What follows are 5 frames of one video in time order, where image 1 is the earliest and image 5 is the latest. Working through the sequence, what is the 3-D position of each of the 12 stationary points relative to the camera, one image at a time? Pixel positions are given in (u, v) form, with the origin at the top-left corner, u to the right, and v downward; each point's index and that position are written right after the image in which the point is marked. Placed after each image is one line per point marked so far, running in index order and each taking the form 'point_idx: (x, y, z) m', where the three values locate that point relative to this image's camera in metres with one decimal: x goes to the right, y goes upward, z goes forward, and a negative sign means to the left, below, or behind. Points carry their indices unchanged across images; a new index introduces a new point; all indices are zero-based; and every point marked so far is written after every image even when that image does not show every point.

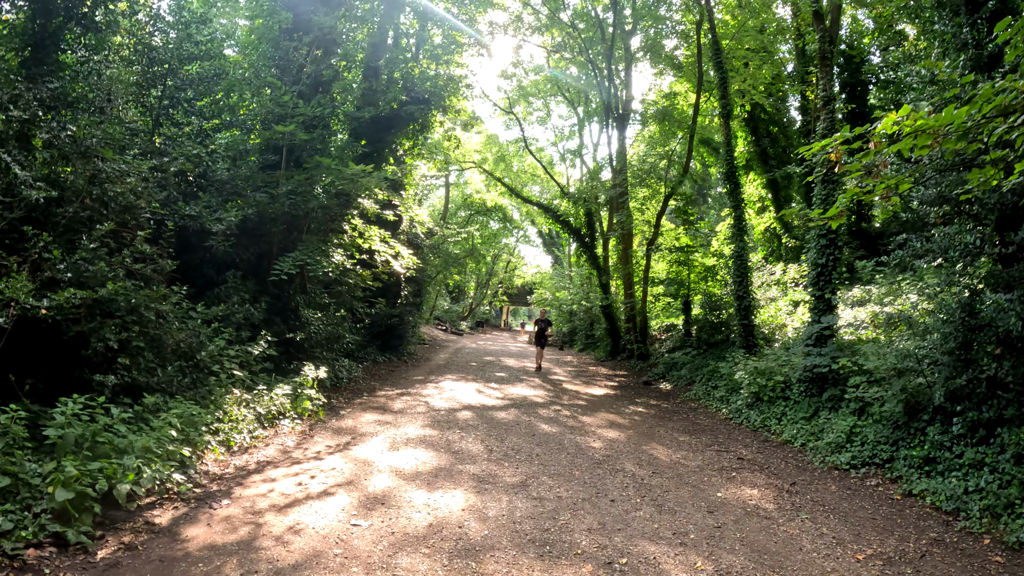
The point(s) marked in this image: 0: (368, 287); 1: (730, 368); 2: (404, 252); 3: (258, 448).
0: (-1.8, 0.0, +11.0) m
1: (+3.0, -1.1, +12.3) m
2: (-1.2, +0.4, +9.7) m
3: (-1.7, -1.1, +5.9) m
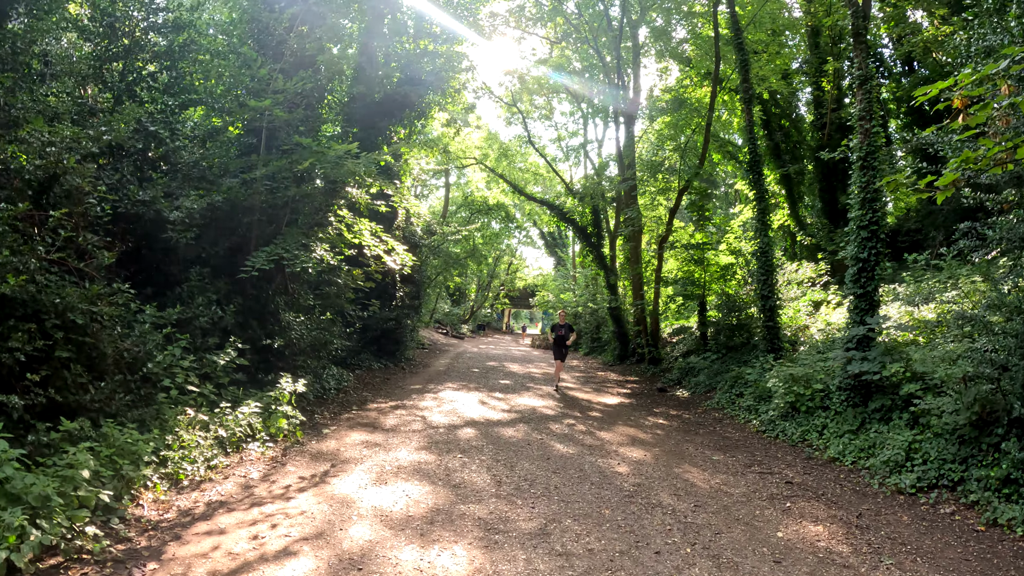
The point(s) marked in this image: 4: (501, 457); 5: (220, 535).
0: (-1.7, 0.0, +10.0) m
1: (+3.1, -1.1, +11.2) m
2: (-1.1, +0.4, +8.6) m
3: (-1.6, -1.1, +4.8) m
4: (-0.1, -1.1, +5.8) m
5: (-1.2, -1.0, +3.8) m
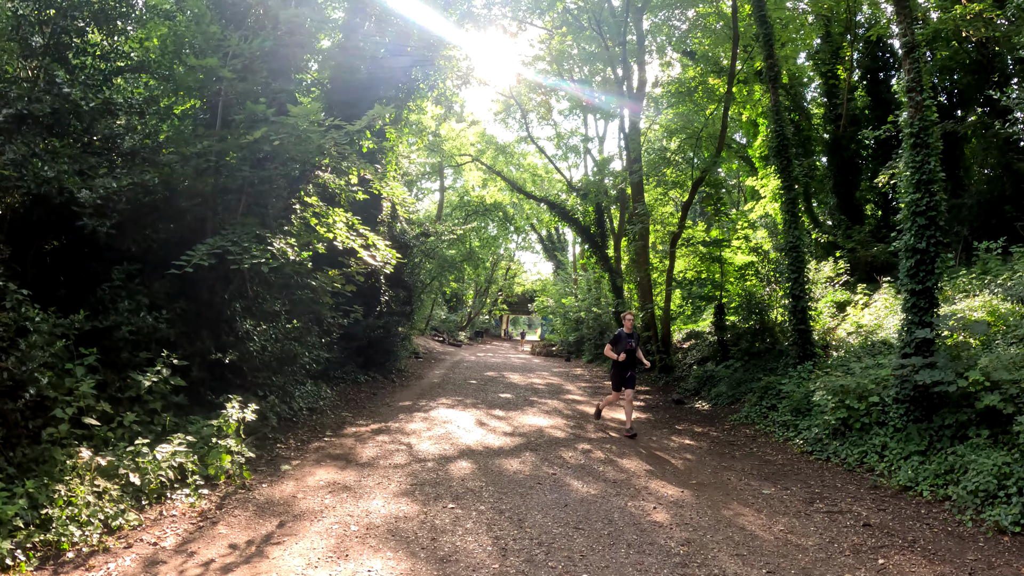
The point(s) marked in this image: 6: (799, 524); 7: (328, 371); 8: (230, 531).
0: (-1.7, 0.0, +8.6) m
1: (+3.1, -1.1, +9.9) m
2: (-1.1, +0.4, +7.3) m
3: (-1.6, -1.0, +3.5) m
4: (0.0, -1.1, +4.4) m
5: (-1.2, -1.0, +2.5) m
6: (+1.6, -1.3, +5.1) m
7: (-2.1, -1.0, +10.5) m
8: (-1.3, -1.1, +4.0) m
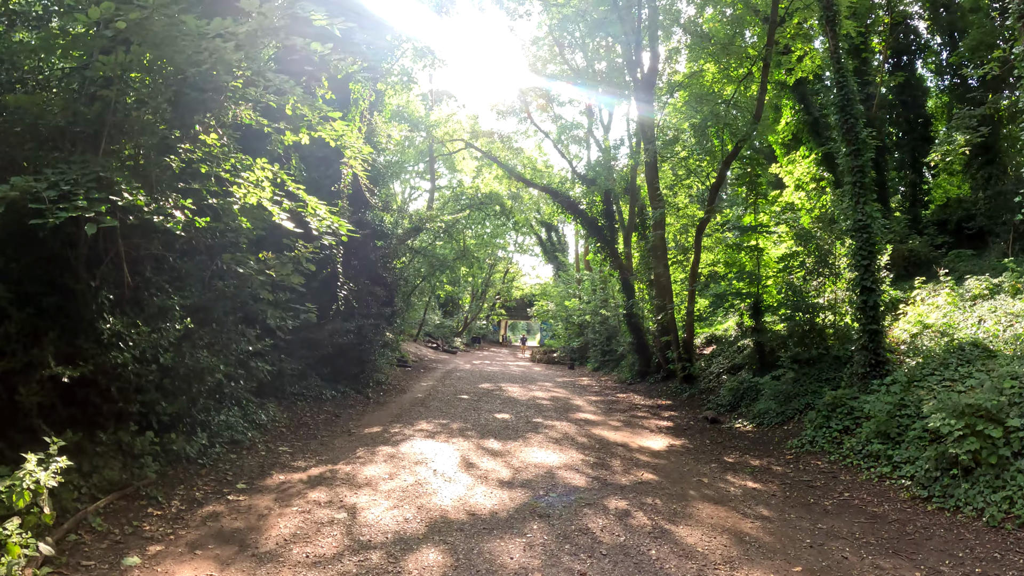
0: (-1.7, 0.0, +6.4) m
1: (+3.1, -1.0, +7.7) m
2: (-1.1, +0.4, +5.1) m
3: (-1.6, -0.9, +1.3) m
4: (0.0, -1.0, +2.2) m
5: (-1.2, -0.9, +0.3) m
6: (+1.6, -1.2, +2.9) m
7: (-2.2, -0.9, +8.3) m
8: (-1.3, -1.0, +1.8) m
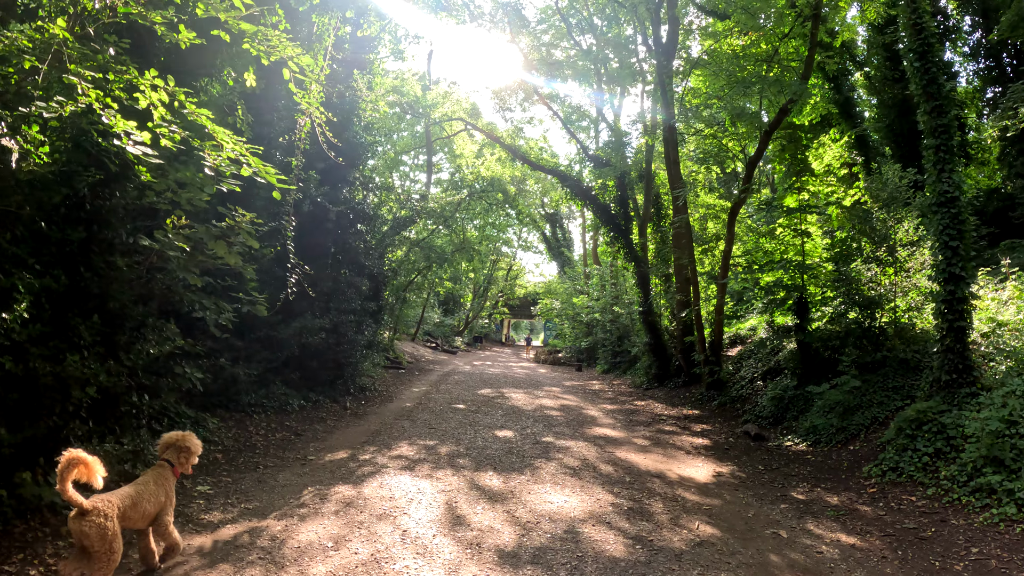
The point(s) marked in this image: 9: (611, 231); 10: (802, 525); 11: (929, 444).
0: (-1.7, +0.1, +4.8) m
1: (+3.1, -0.9, +6.0) m
2: (-1.1, +0.5, +3.5) m
3: (-1.6, -0.8, -0.4) m
4: (0.0, -0.9, +0.6) m
5: (-1.2, -0.8, -1.4) m
6: (+1.7, -1.1, +1.2) m
7: (-2.1, -0.8, +6.7) m
8: (-1.2, -0.9, +0.1) m
9: (+1.9, +1.1, +16.7) m
10: (+1.5, -1.3, +4.7) m
11: (+3.0, -1.1, +6.3) m
